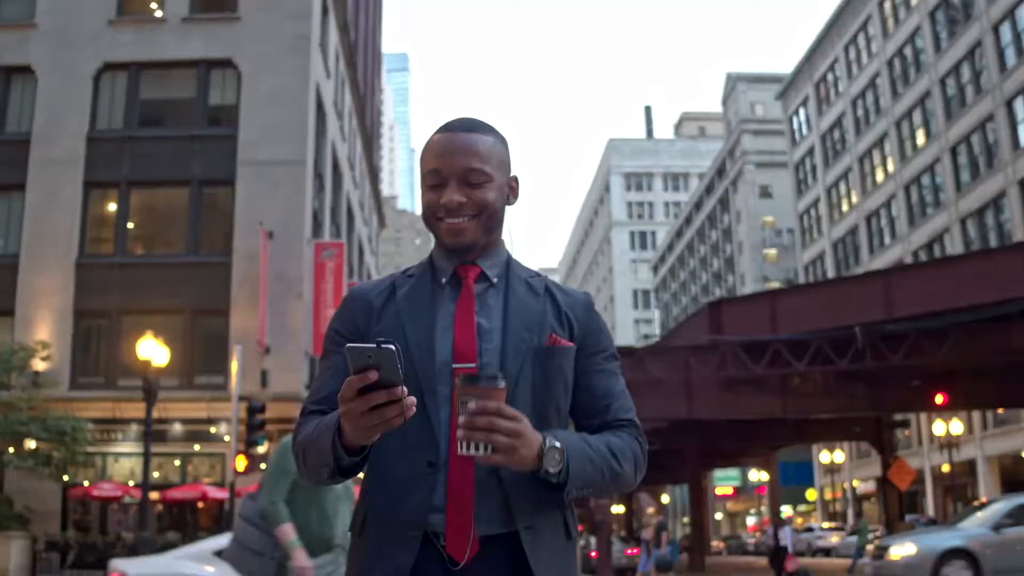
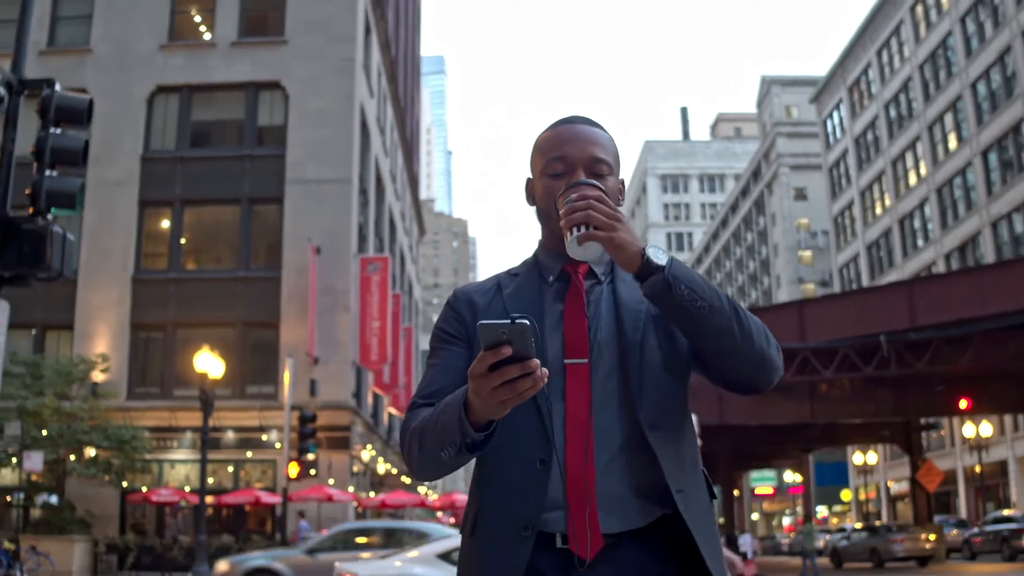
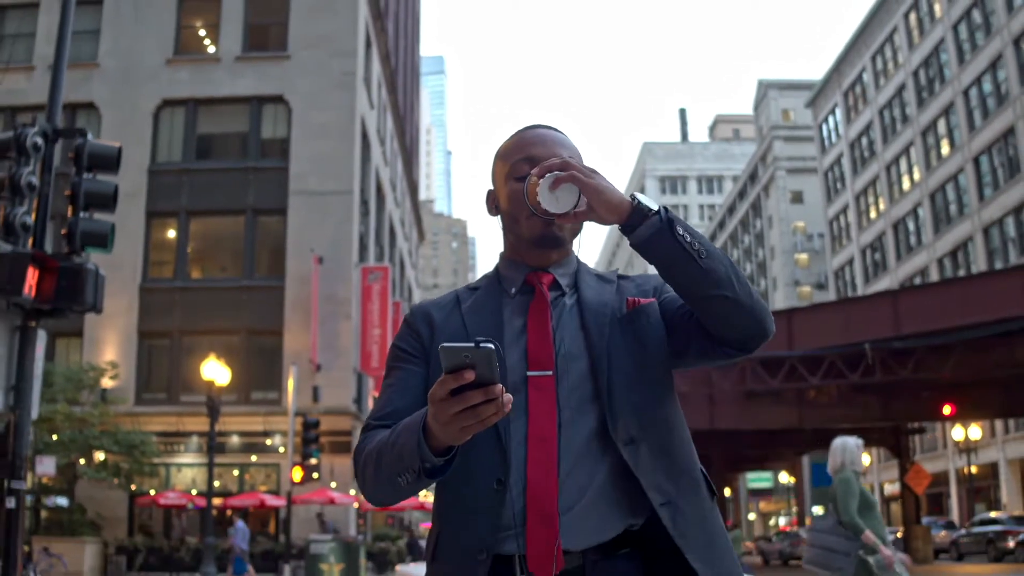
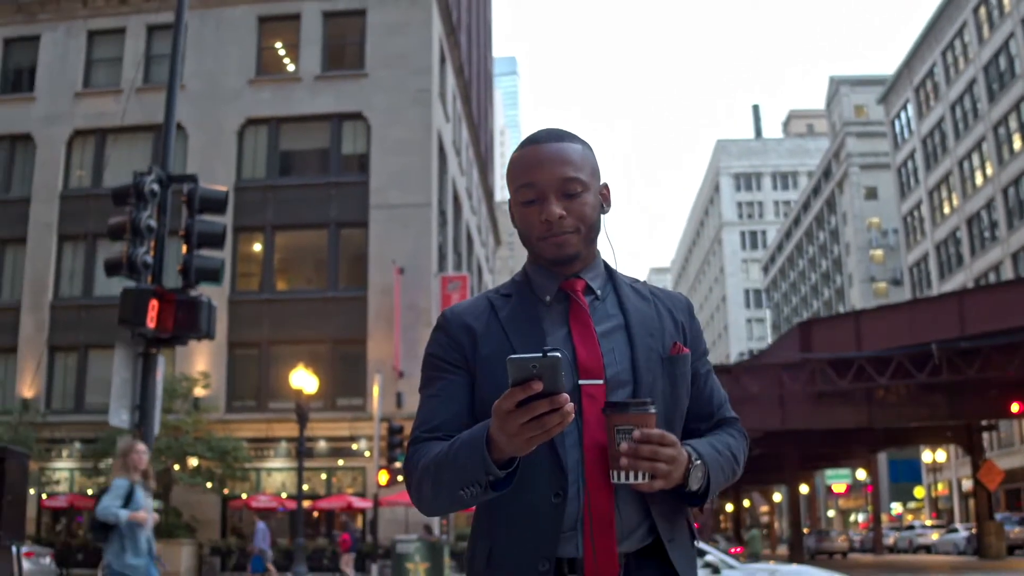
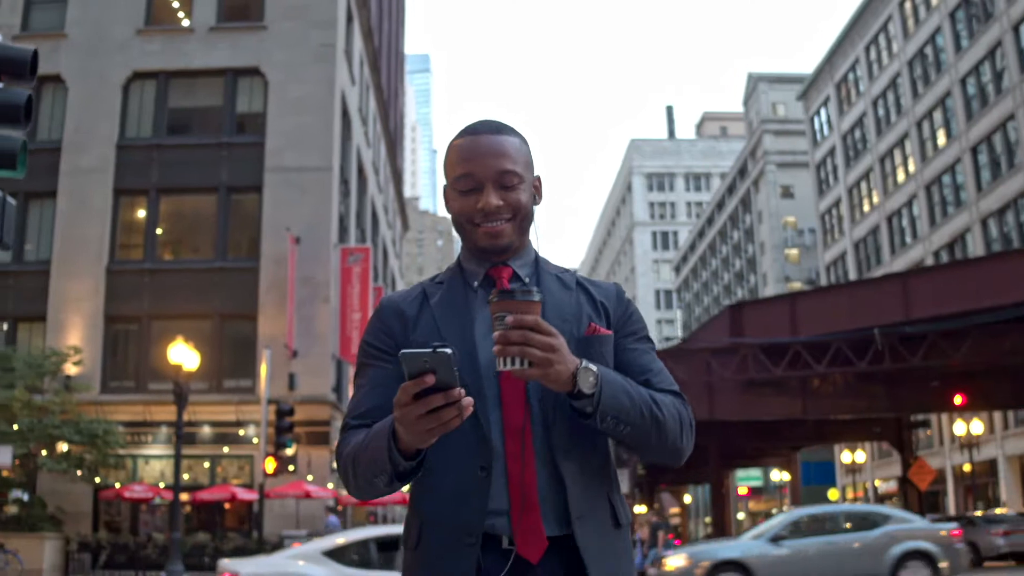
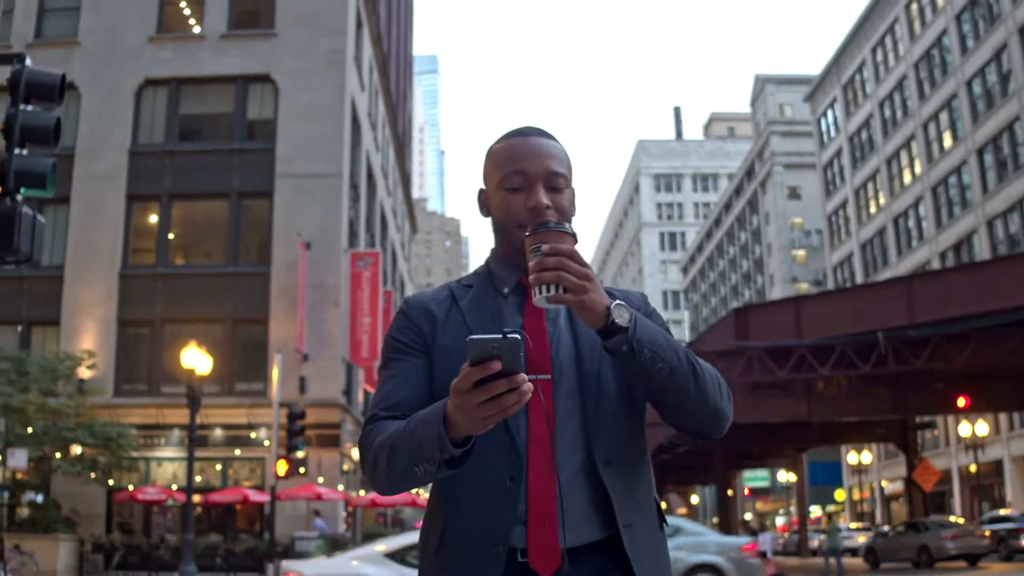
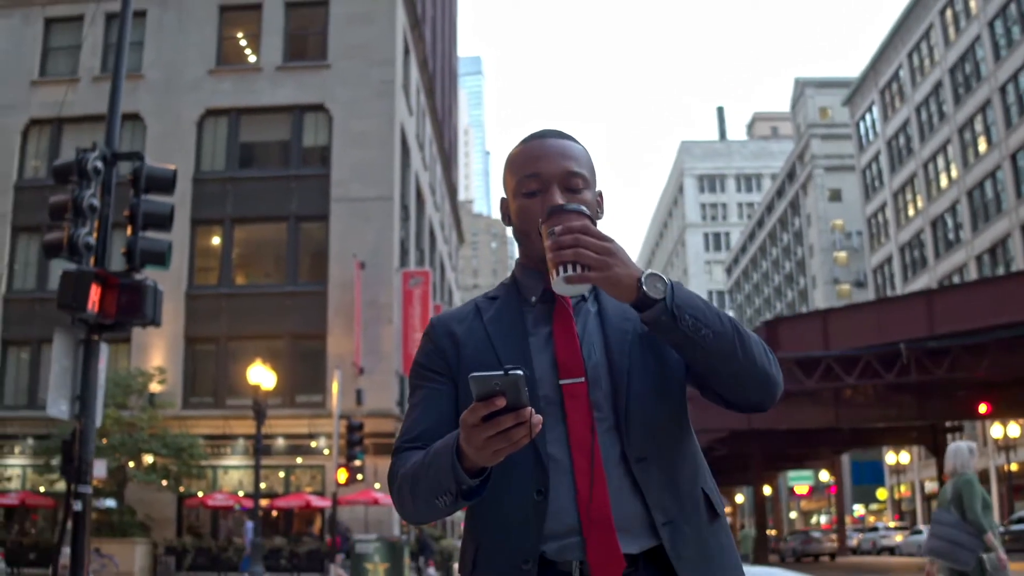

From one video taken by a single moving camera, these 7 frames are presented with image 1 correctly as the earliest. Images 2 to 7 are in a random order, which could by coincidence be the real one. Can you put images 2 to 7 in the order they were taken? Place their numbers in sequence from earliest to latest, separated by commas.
5, 6, 2, 3, 7, 4
